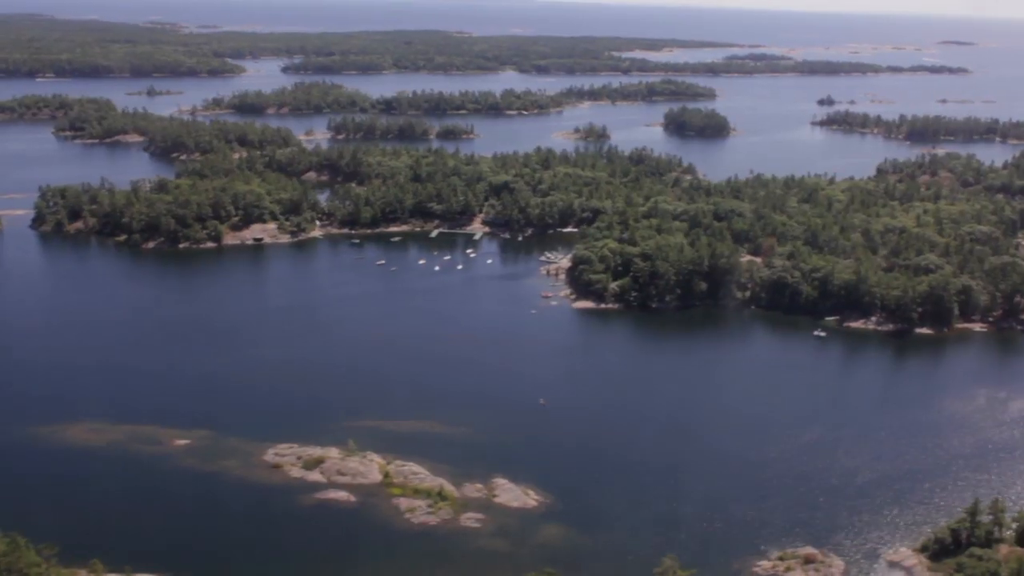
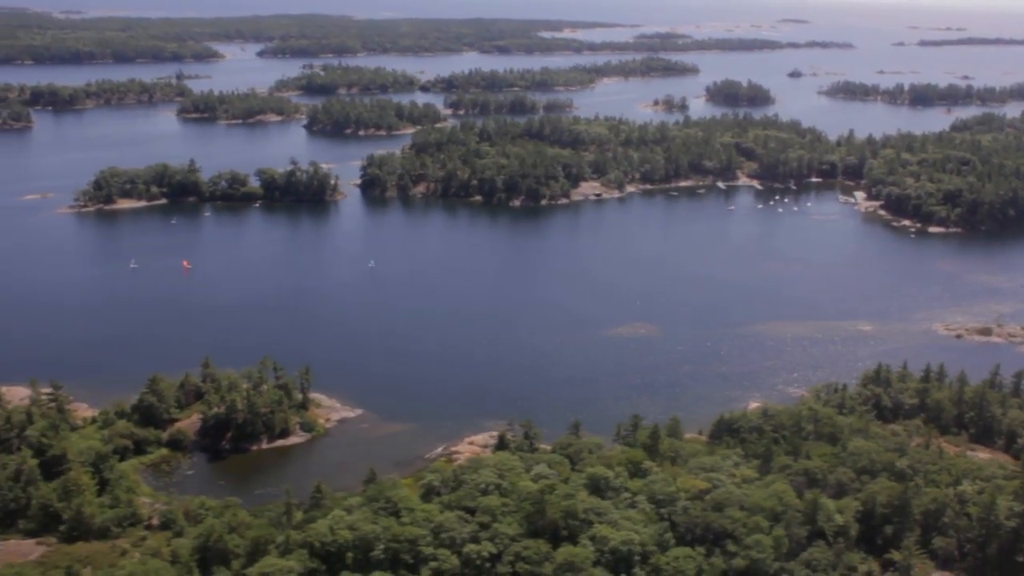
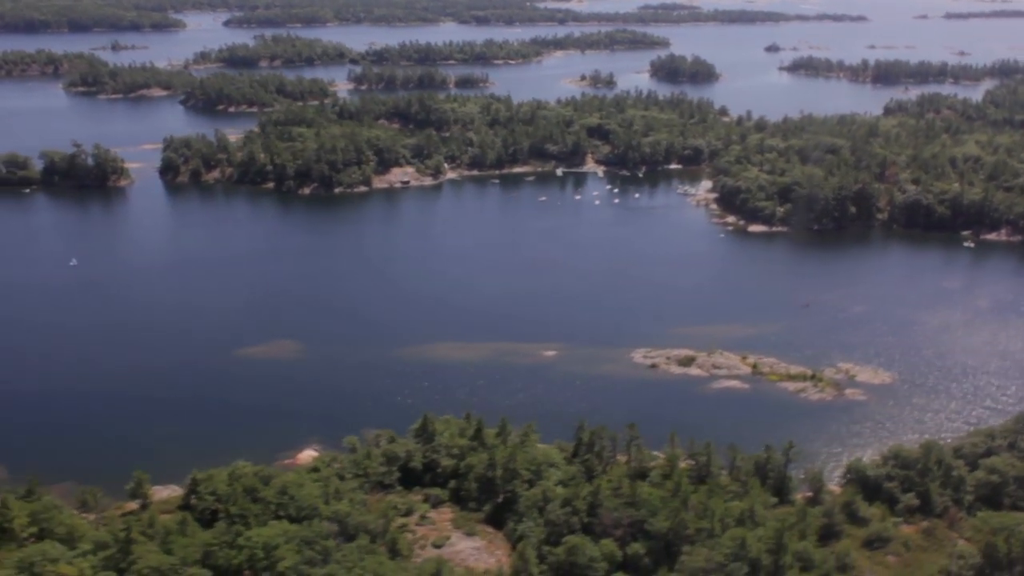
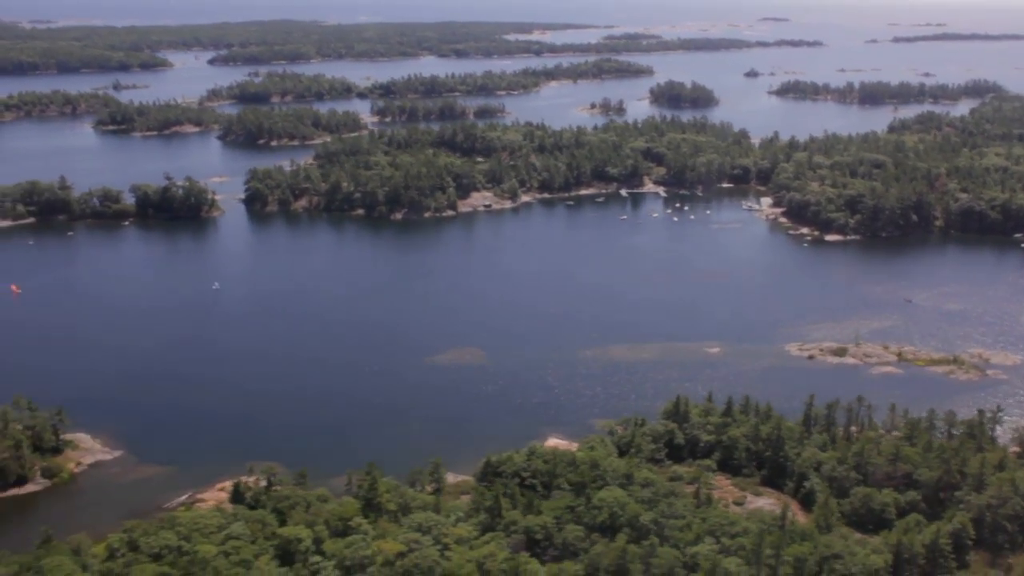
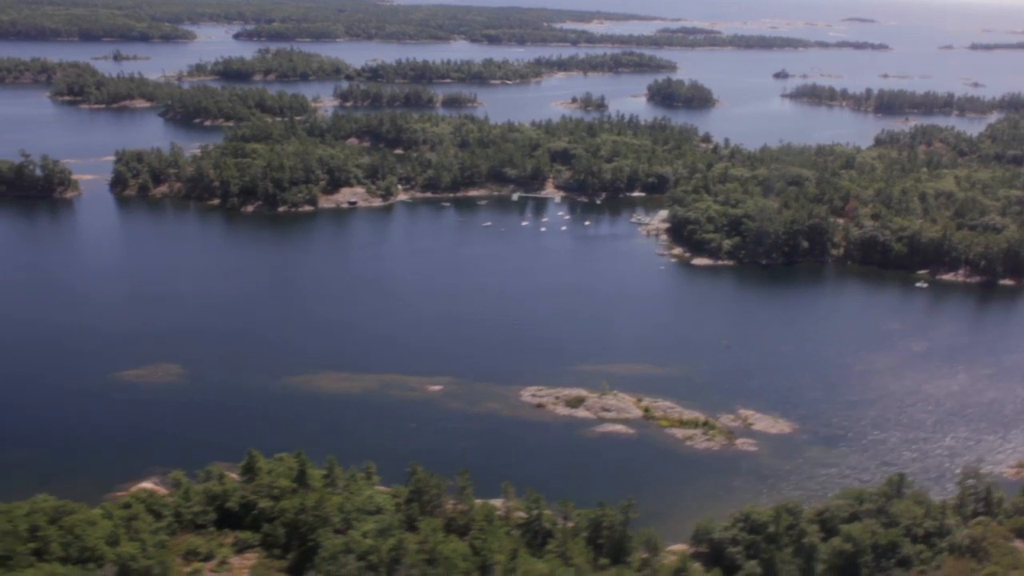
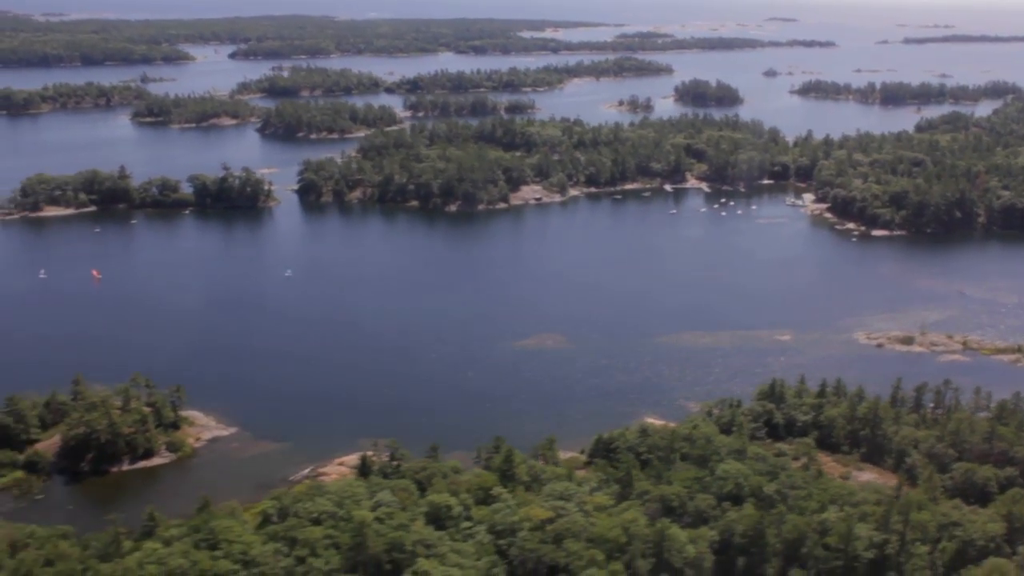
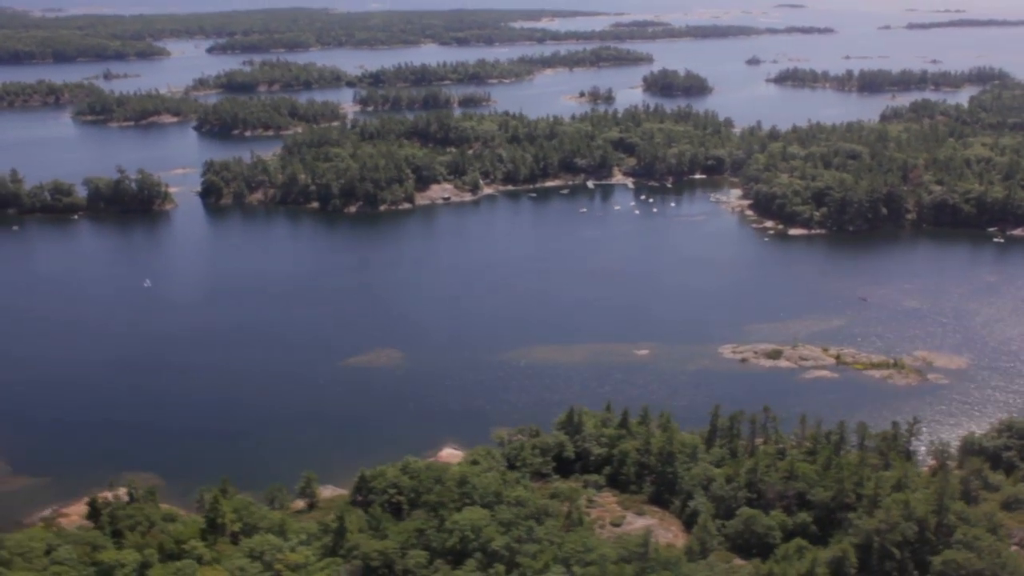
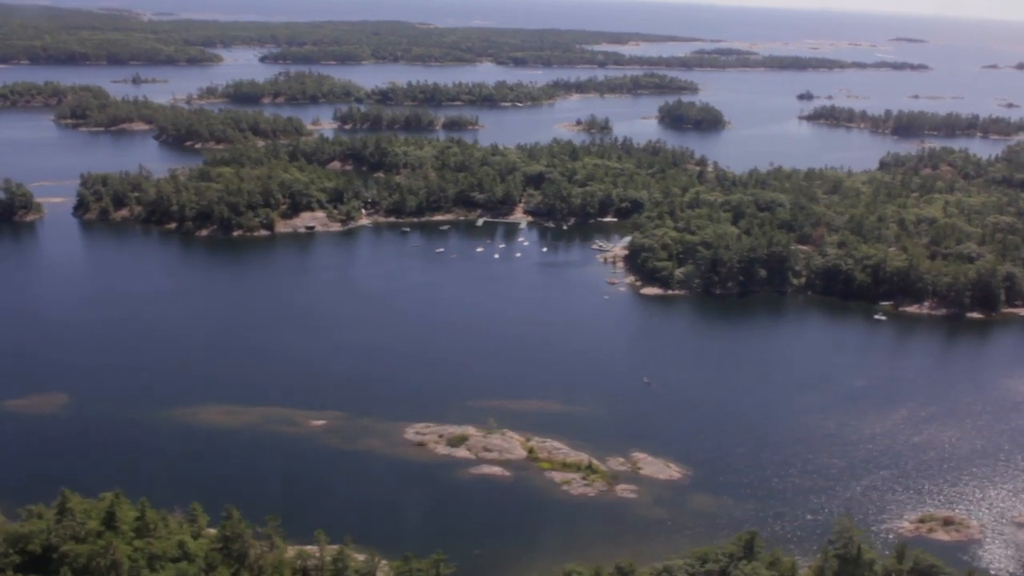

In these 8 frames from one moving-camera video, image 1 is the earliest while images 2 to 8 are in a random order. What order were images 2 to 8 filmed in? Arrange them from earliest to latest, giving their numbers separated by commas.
8, 5, 3, 7, 4, 6, 2
